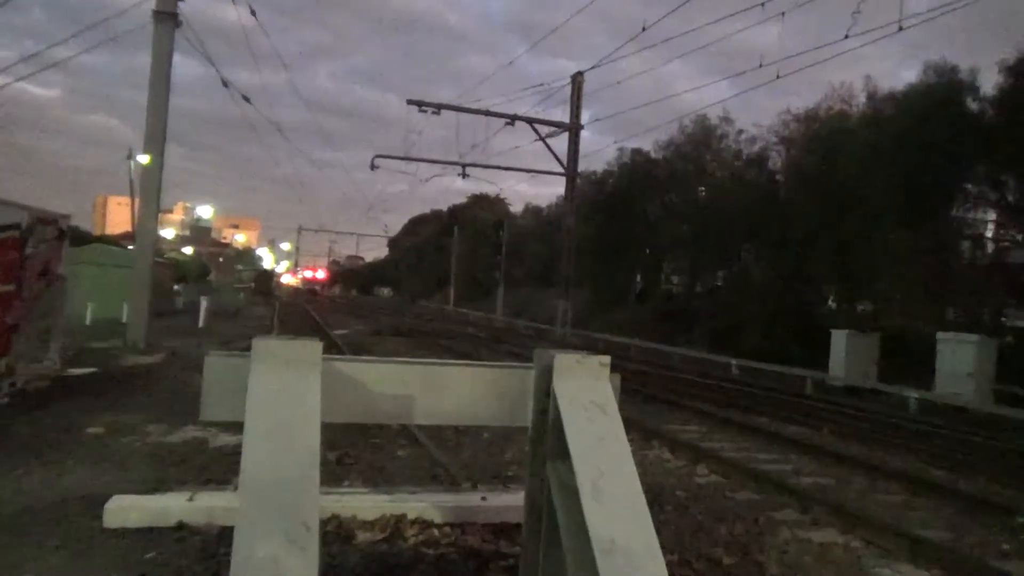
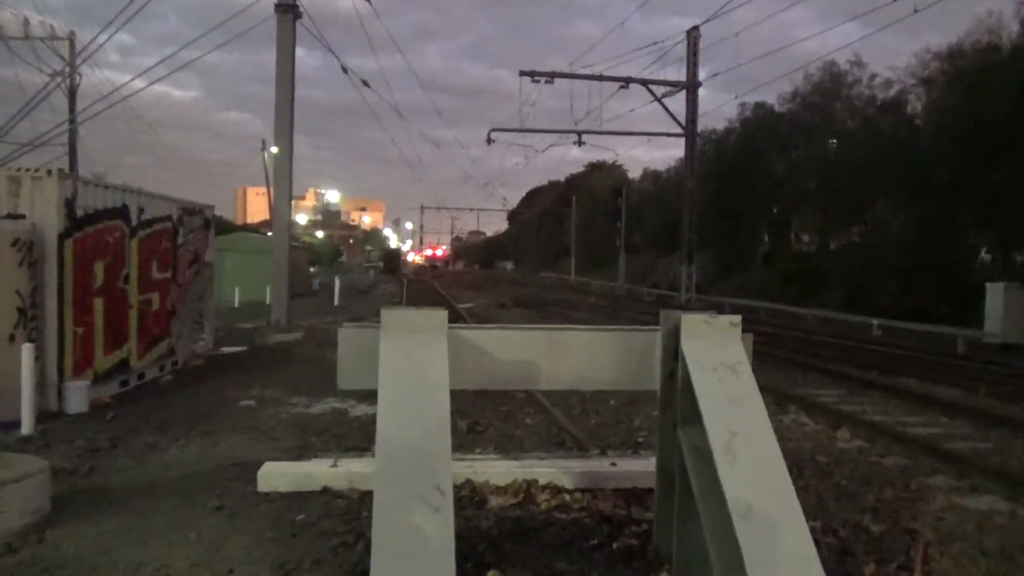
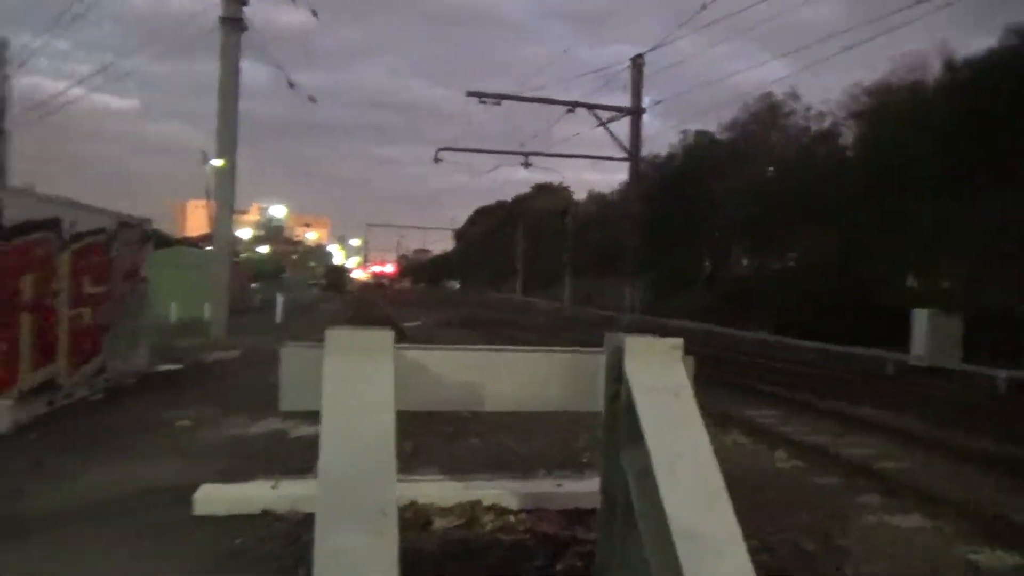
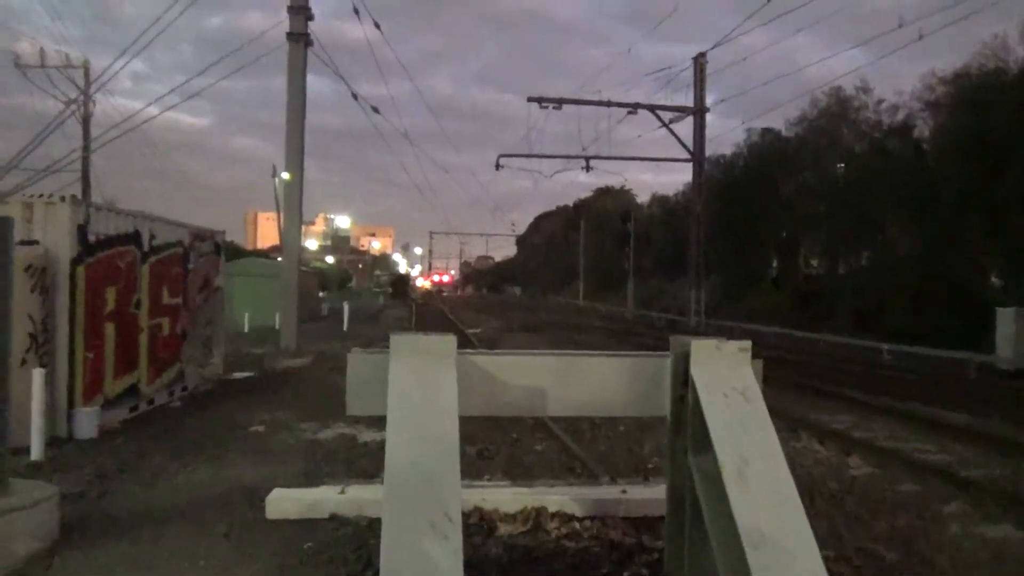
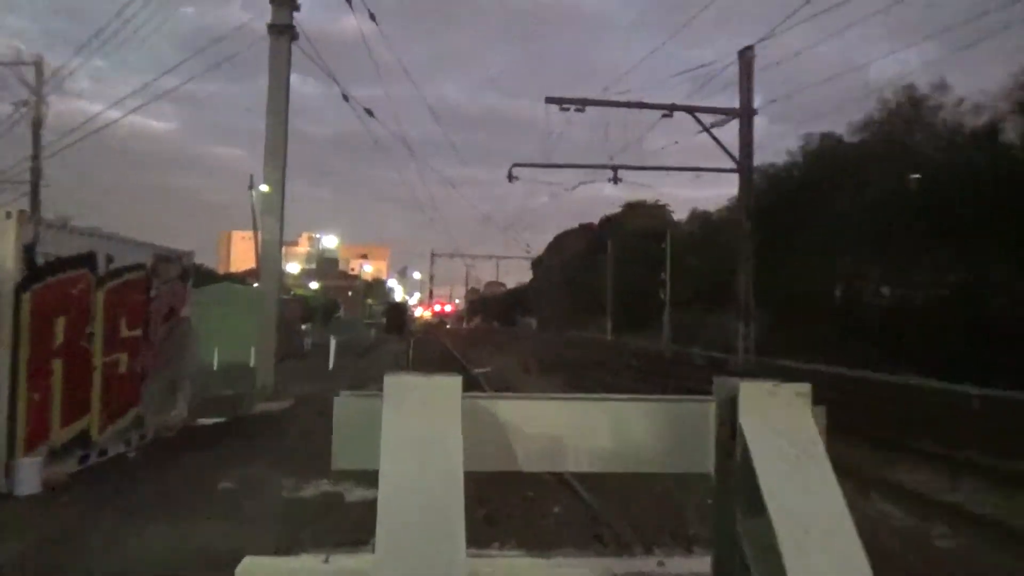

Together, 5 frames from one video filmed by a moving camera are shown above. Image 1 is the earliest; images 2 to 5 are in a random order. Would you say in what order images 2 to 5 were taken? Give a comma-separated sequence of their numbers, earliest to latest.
3, 2, 4, 5
